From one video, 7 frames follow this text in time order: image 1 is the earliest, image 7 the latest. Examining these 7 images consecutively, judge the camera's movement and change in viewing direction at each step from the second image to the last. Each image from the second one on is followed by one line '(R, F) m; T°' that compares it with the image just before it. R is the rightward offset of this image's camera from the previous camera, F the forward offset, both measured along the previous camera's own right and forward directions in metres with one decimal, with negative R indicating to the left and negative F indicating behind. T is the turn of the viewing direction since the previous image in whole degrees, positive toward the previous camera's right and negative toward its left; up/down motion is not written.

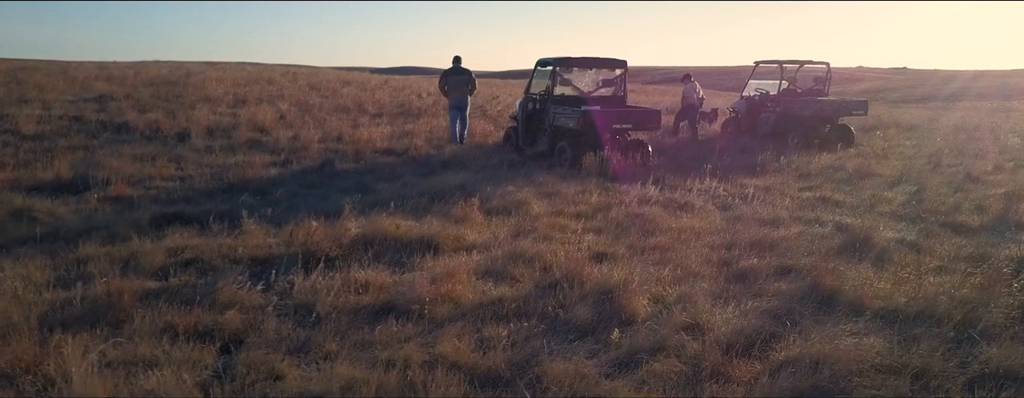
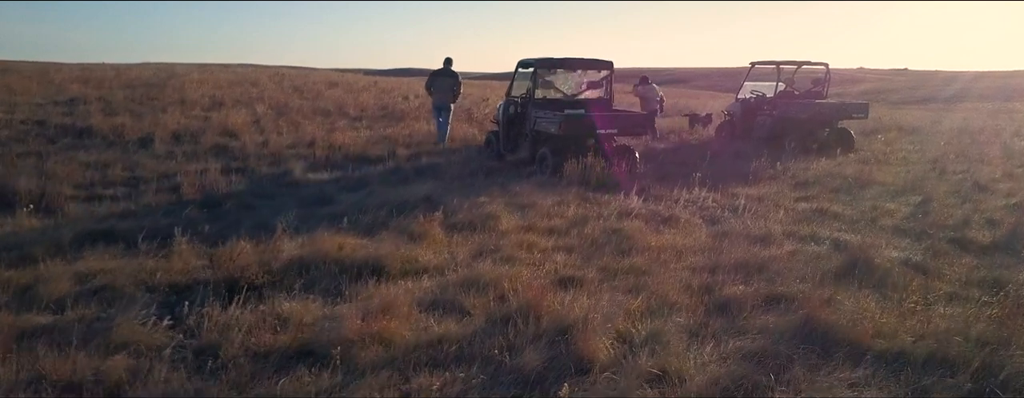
(+0.3, +0.8) m; 0°
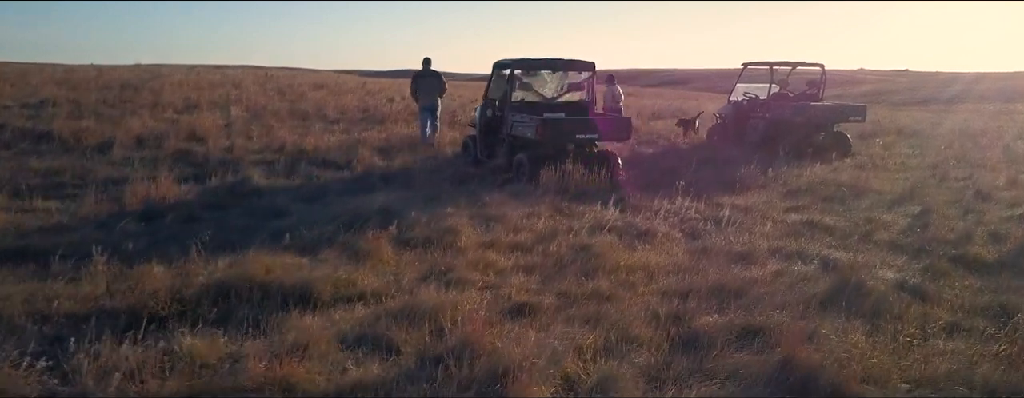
(+0.4, +0.7) m; 0°
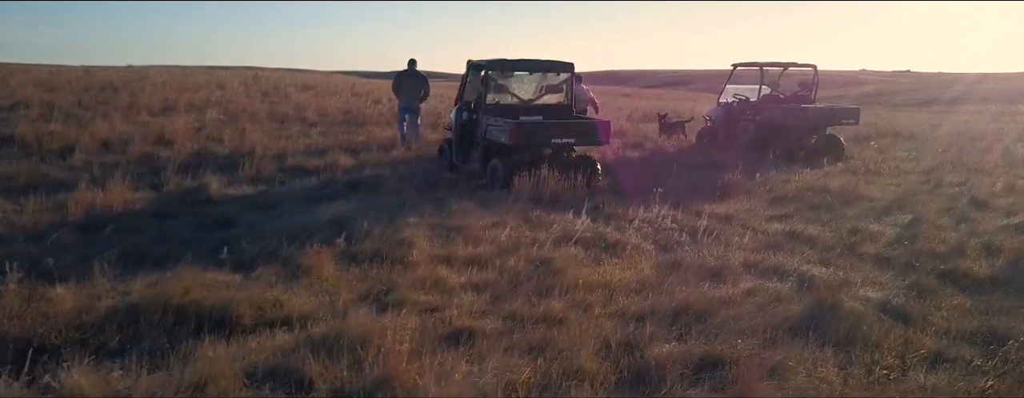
(+0.4, +0.5) m; 0°
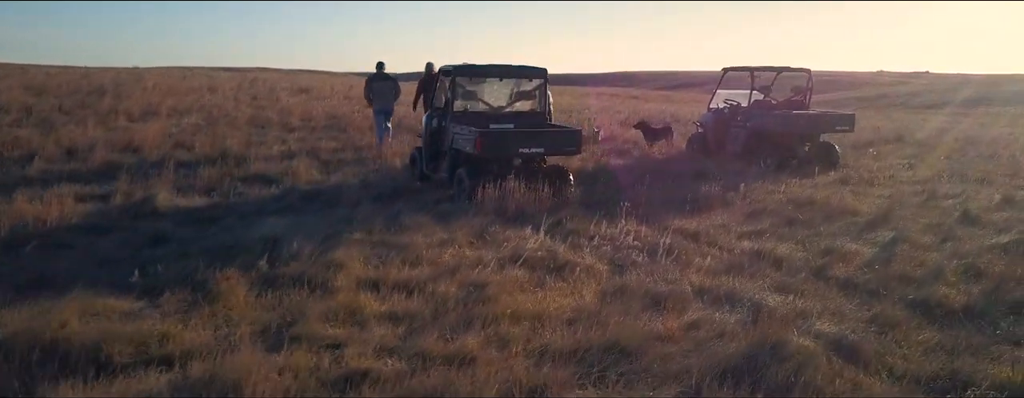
(+0.6, +0.5) m; -1°
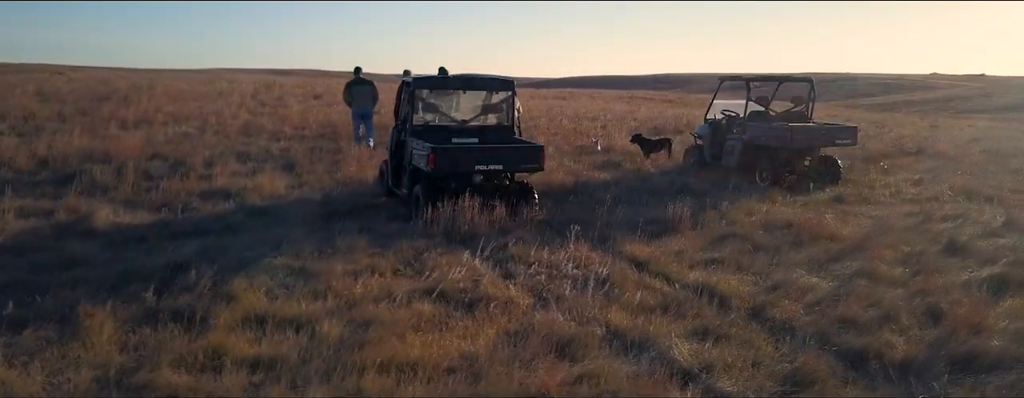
(+1.1, +0.5) m; -3°
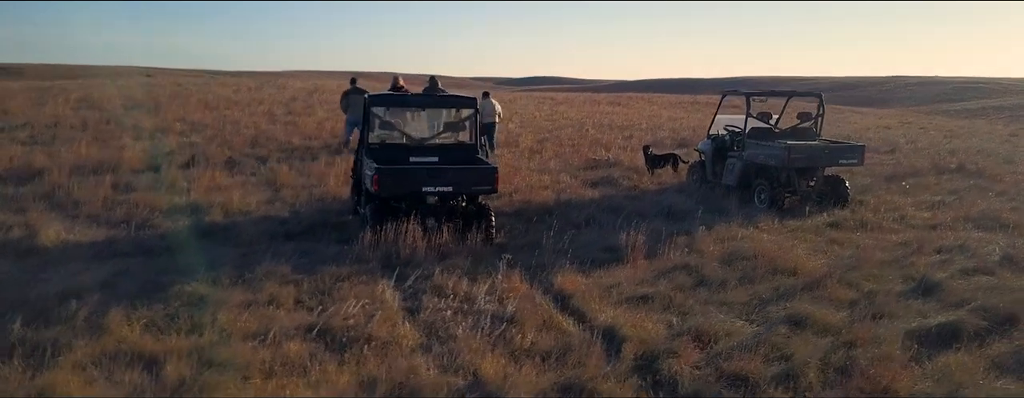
(+1.5, +0.4) m; -5°
